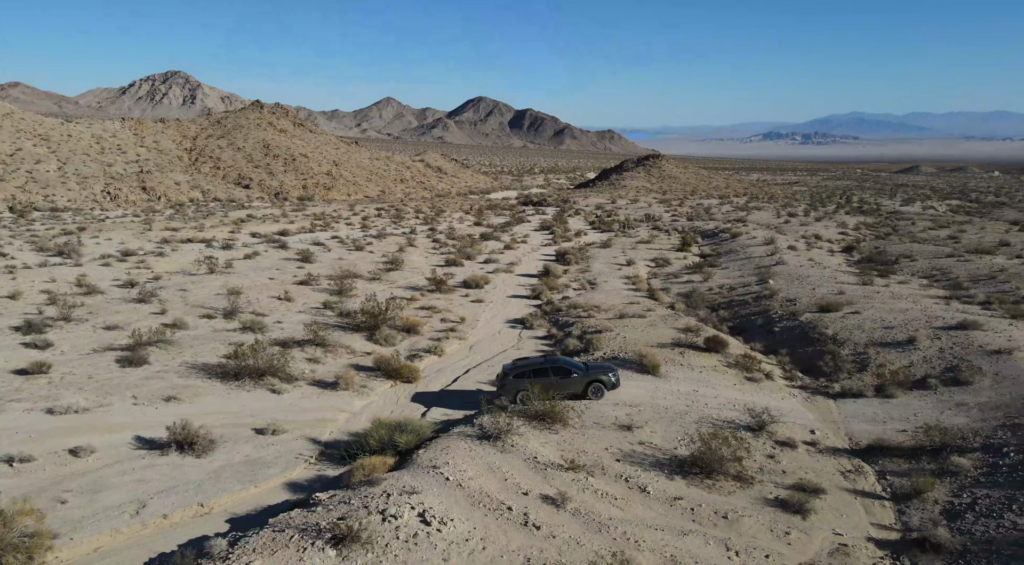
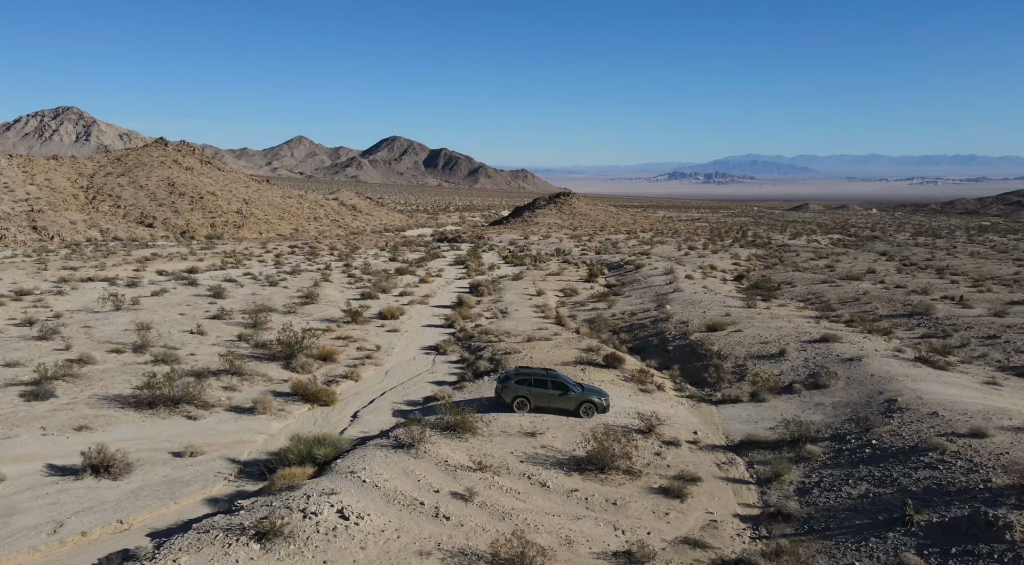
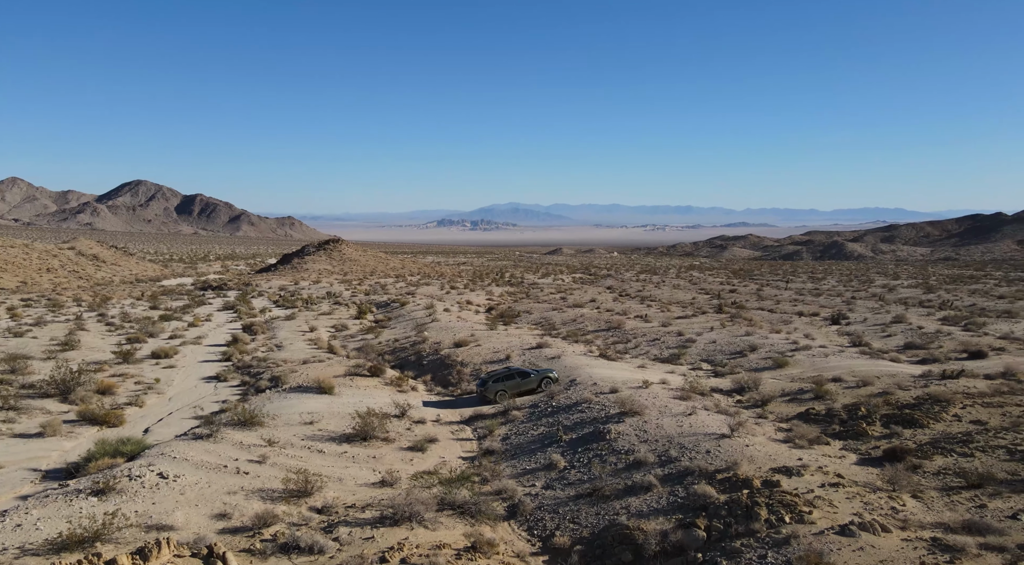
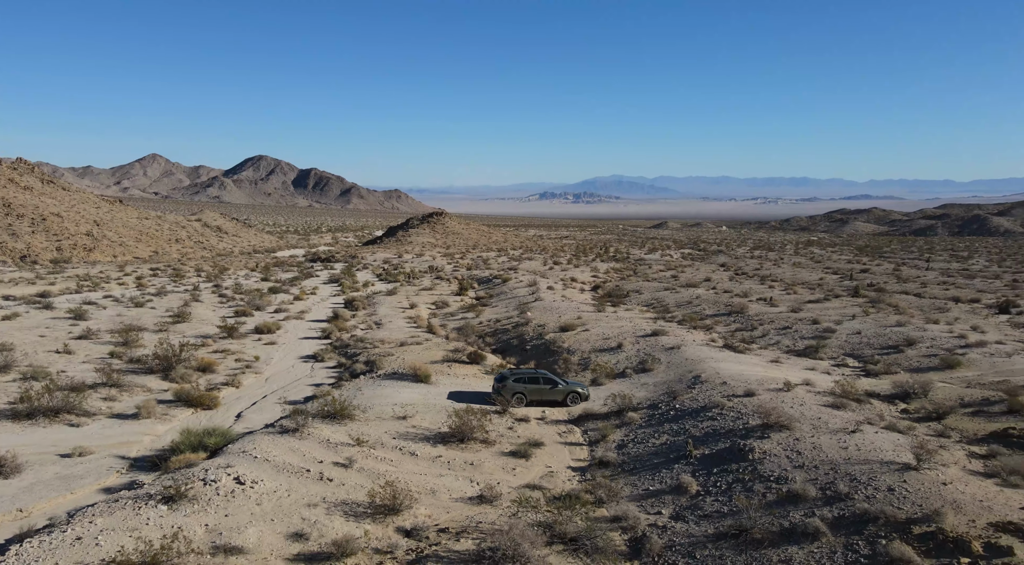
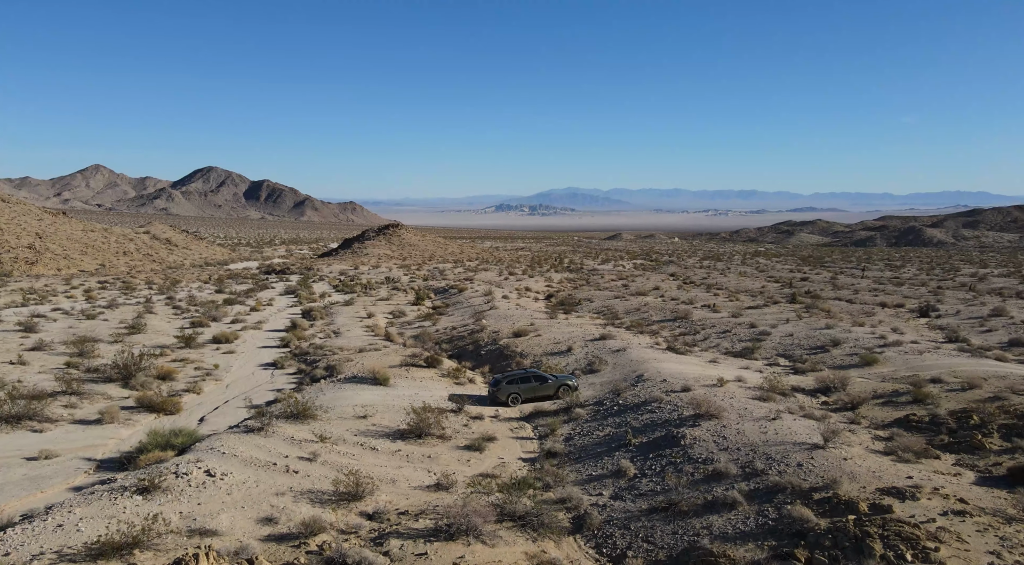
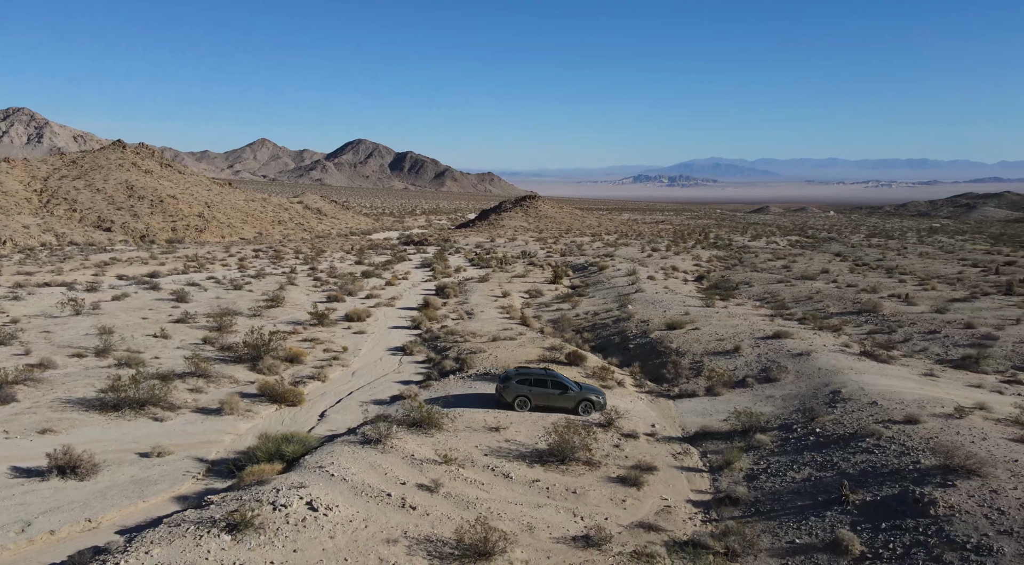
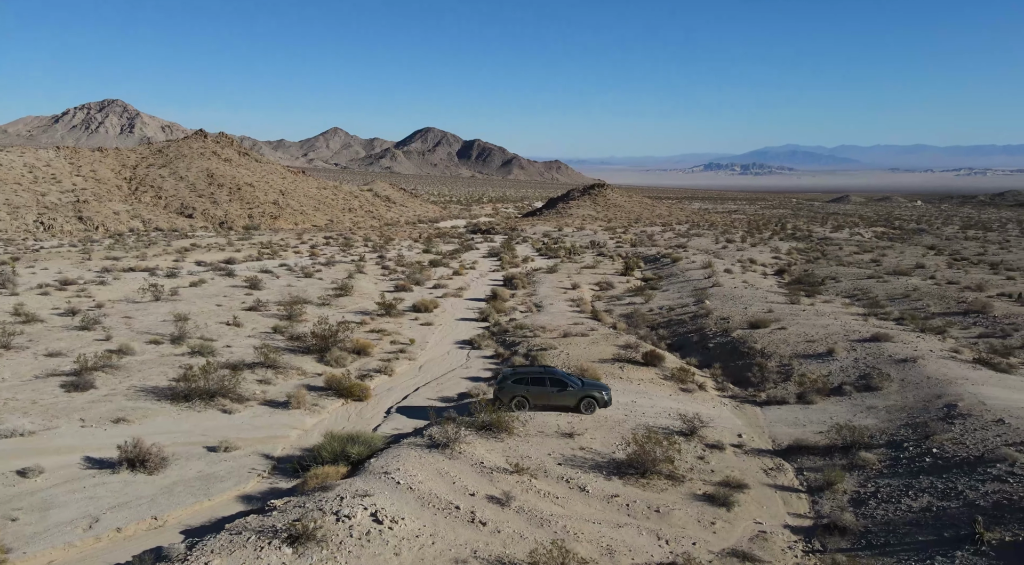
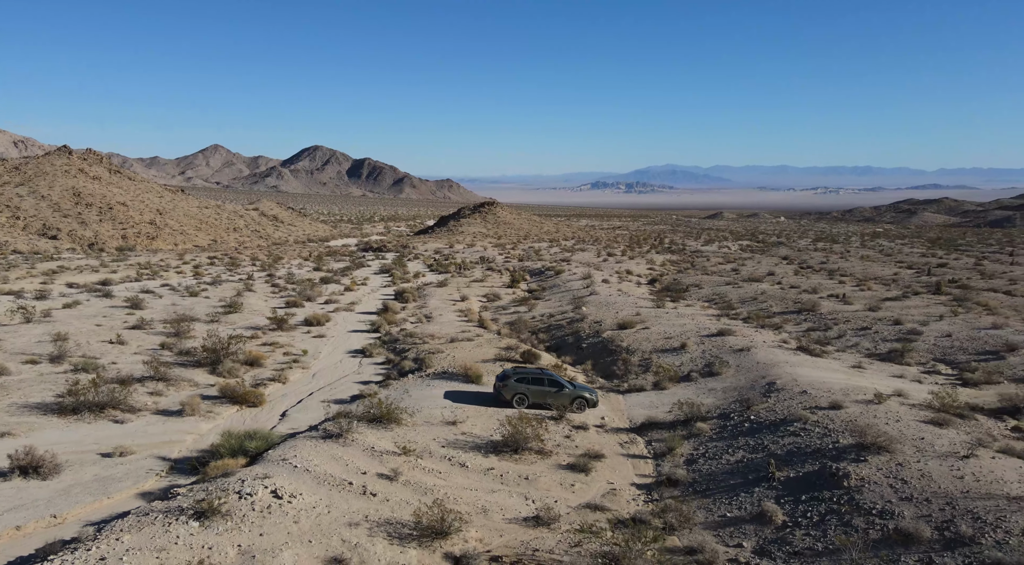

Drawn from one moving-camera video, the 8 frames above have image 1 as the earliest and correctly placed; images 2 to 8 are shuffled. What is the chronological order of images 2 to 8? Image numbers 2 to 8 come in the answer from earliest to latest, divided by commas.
7, 2, 6, 8, 4, 5, 3
